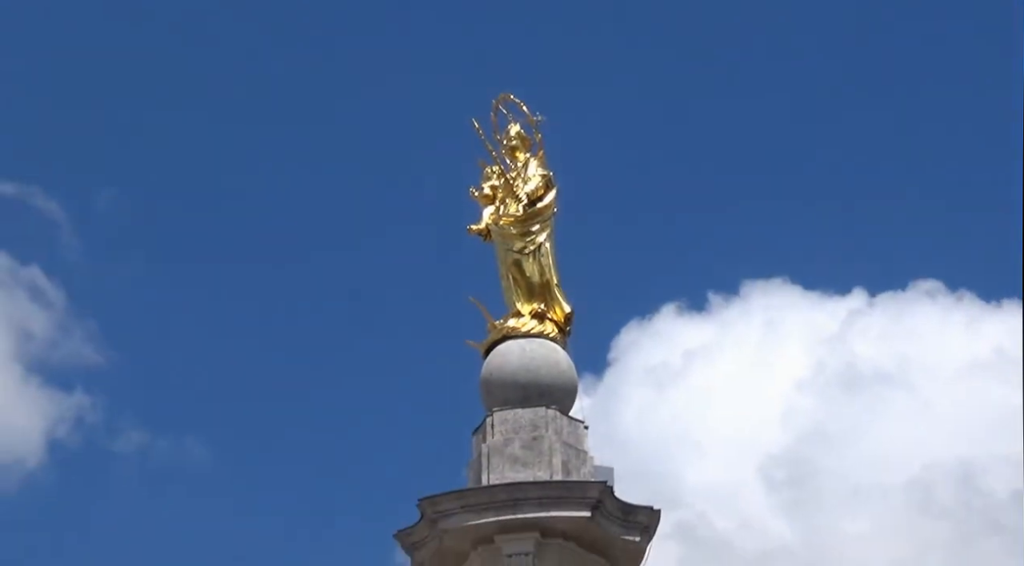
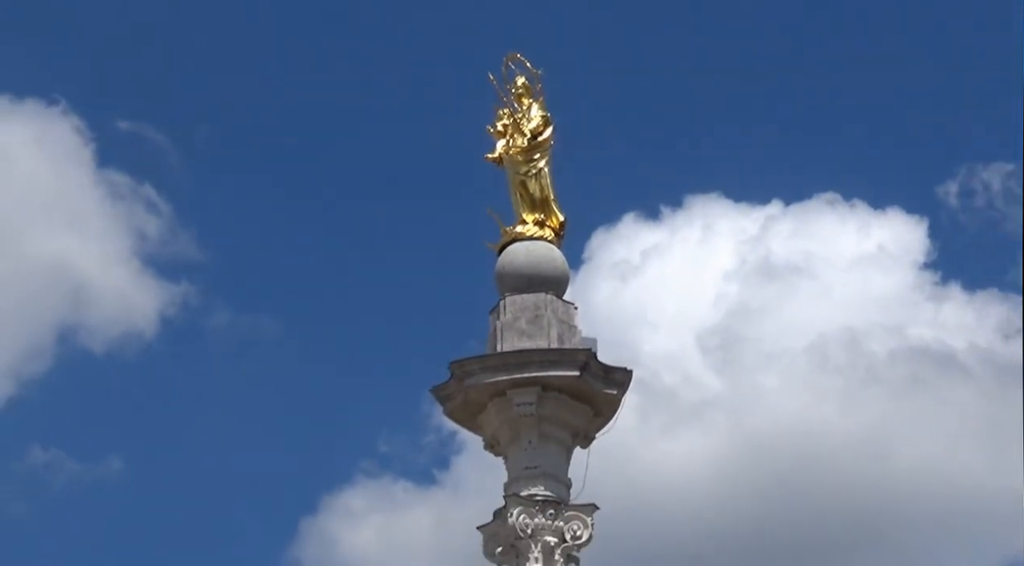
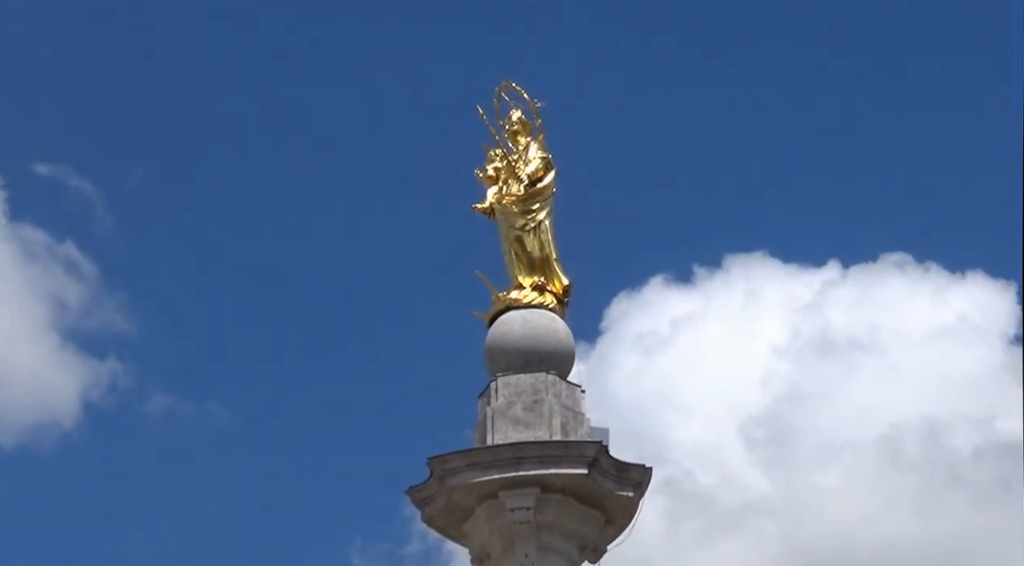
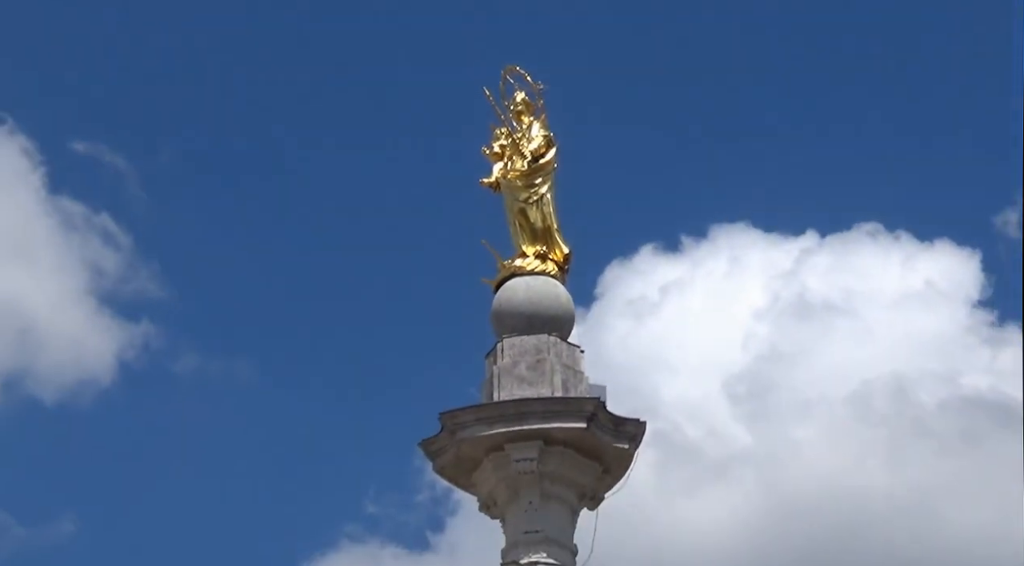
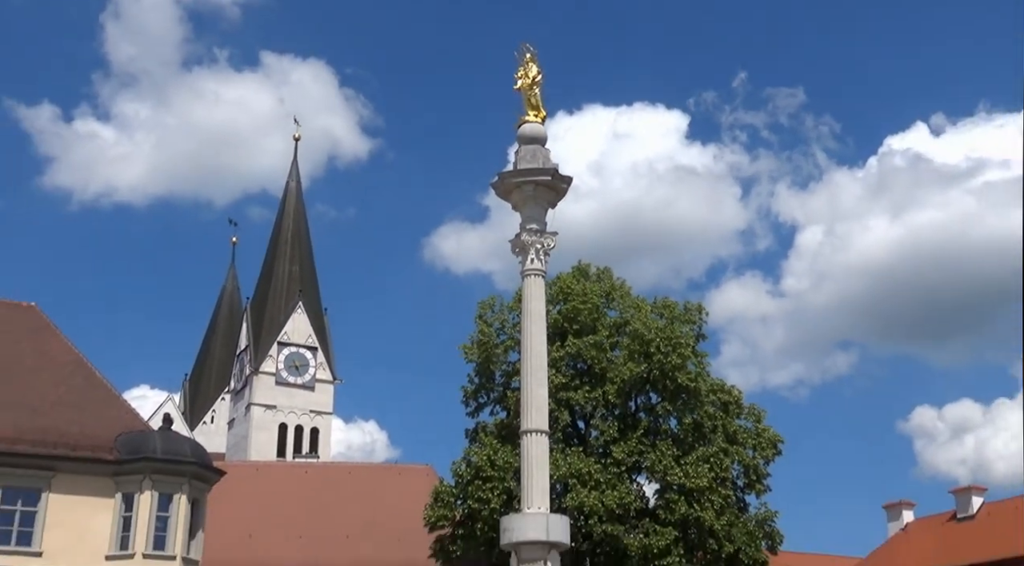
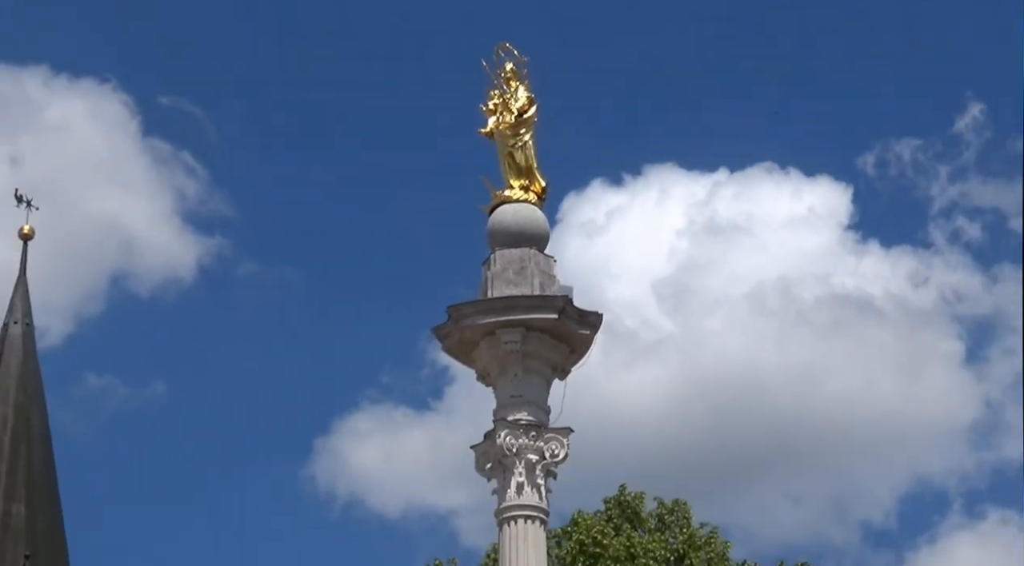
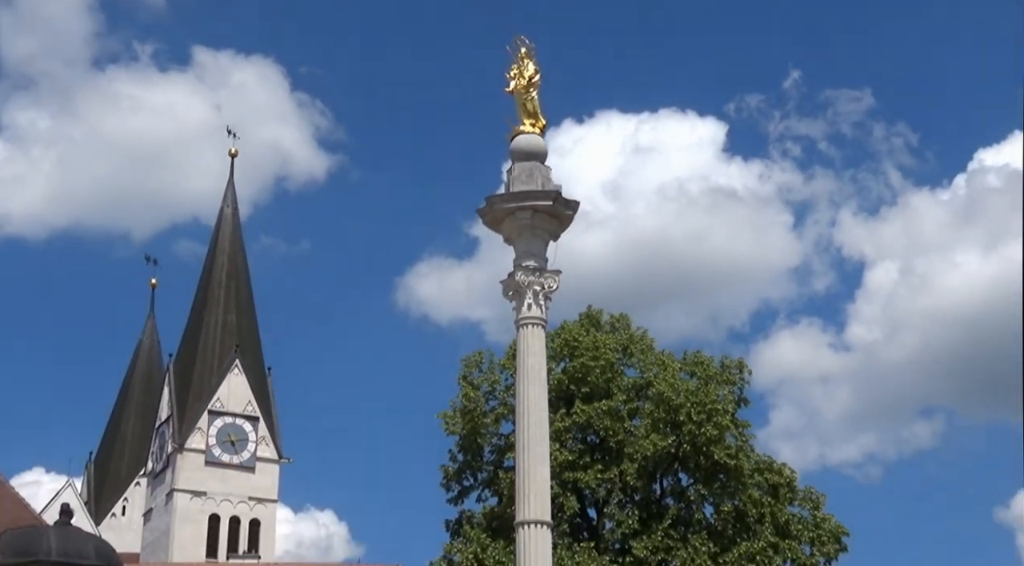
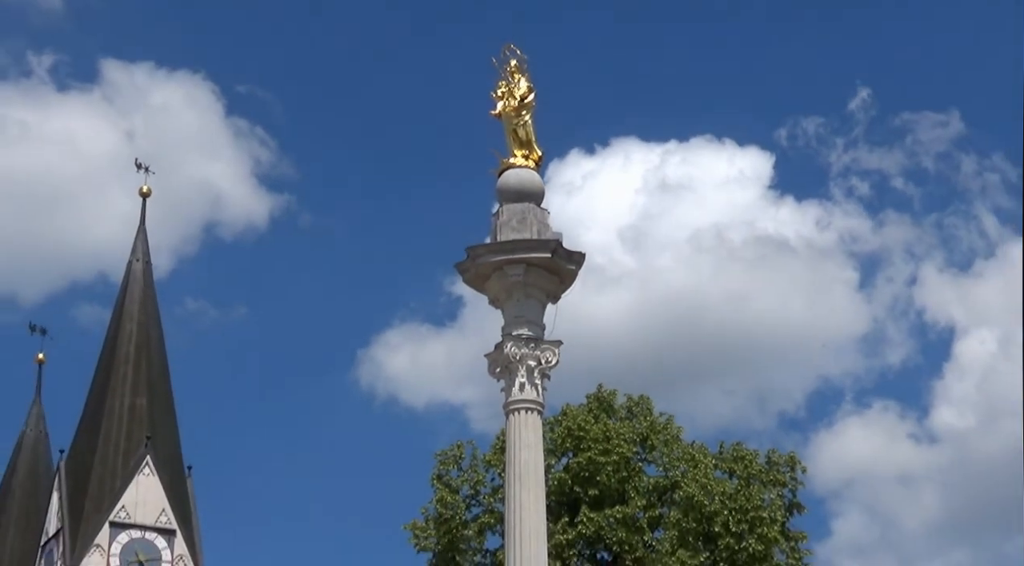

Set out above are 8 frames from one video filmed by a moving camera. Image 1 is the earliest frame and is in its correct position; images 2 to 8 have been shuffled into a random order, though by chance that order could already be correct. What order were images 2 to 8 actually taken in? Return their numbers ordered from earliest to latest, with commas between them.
3, 4, 2, 6, 8, 7, 5
